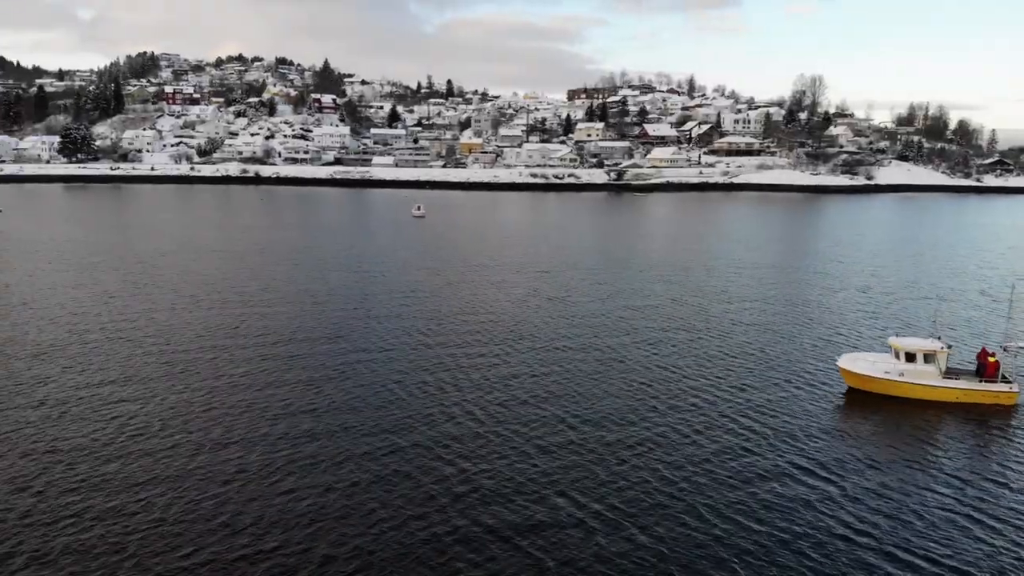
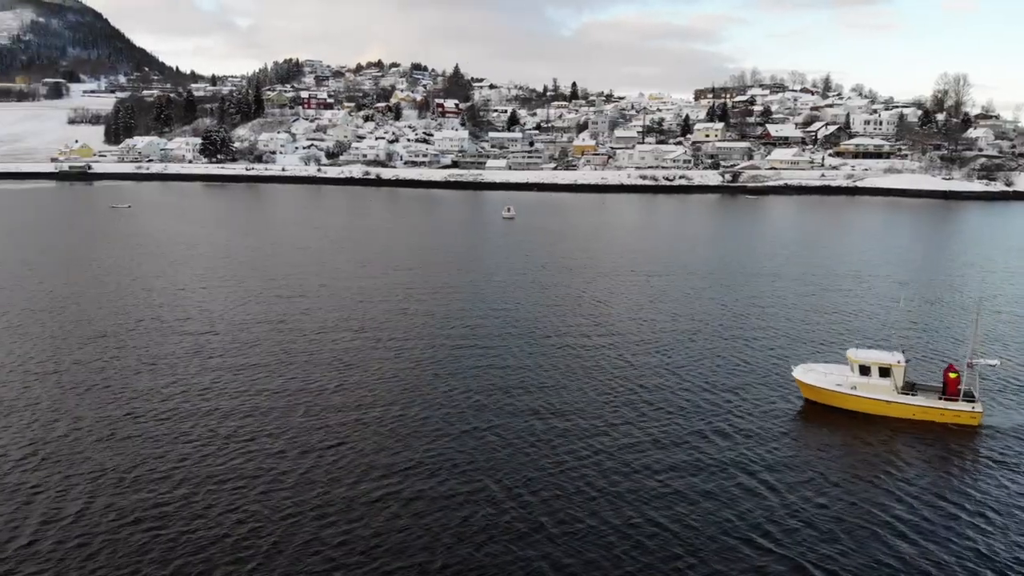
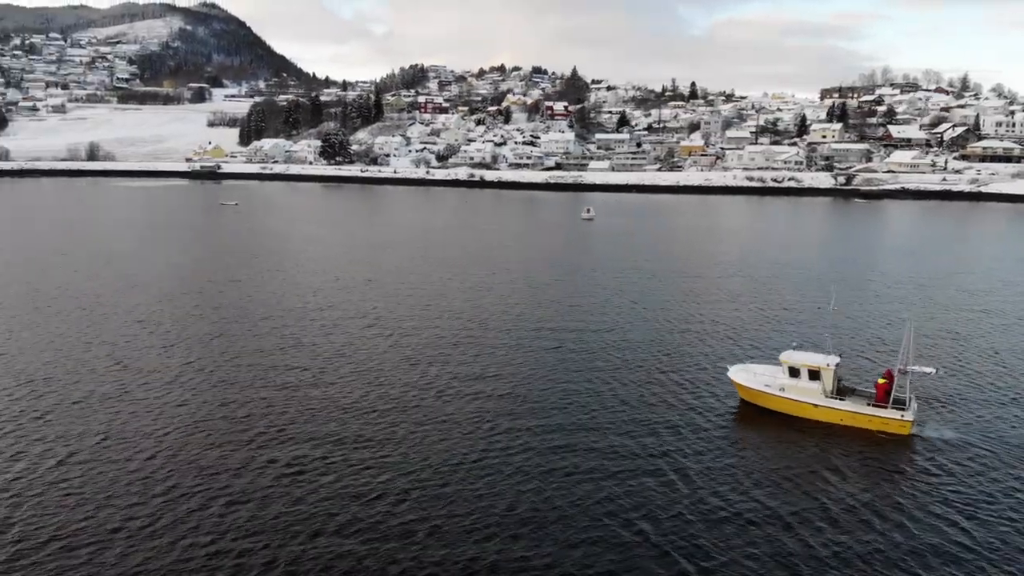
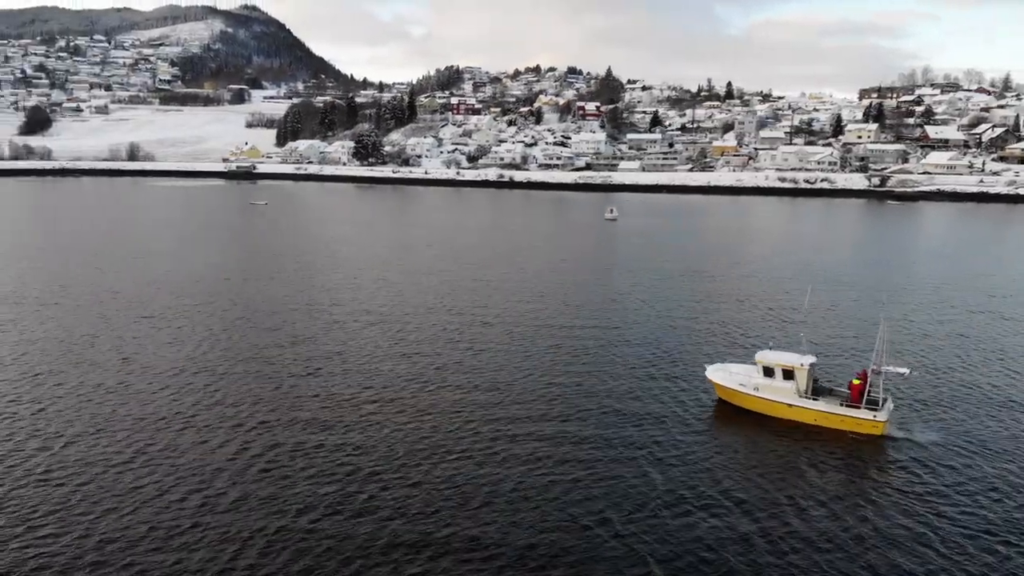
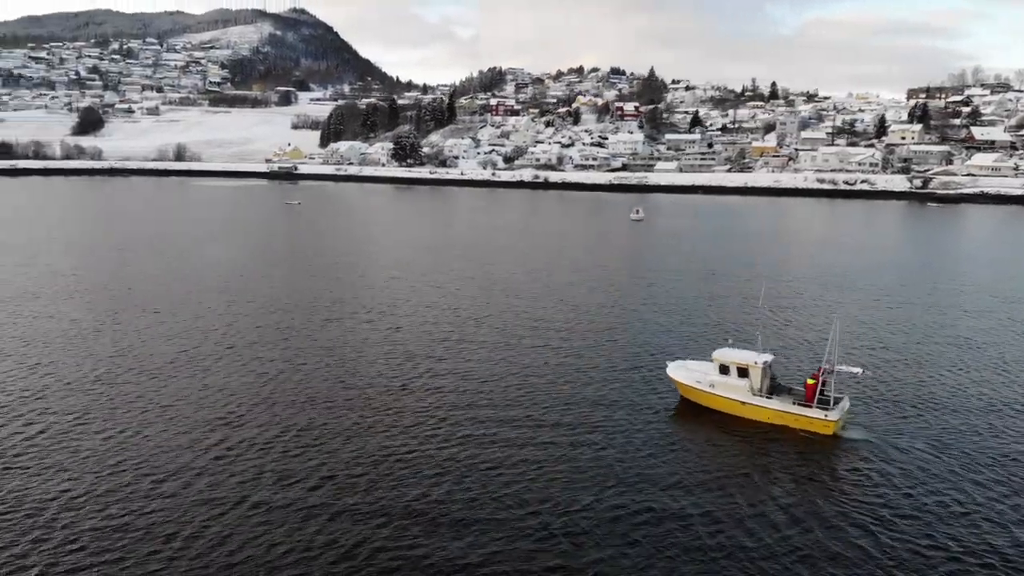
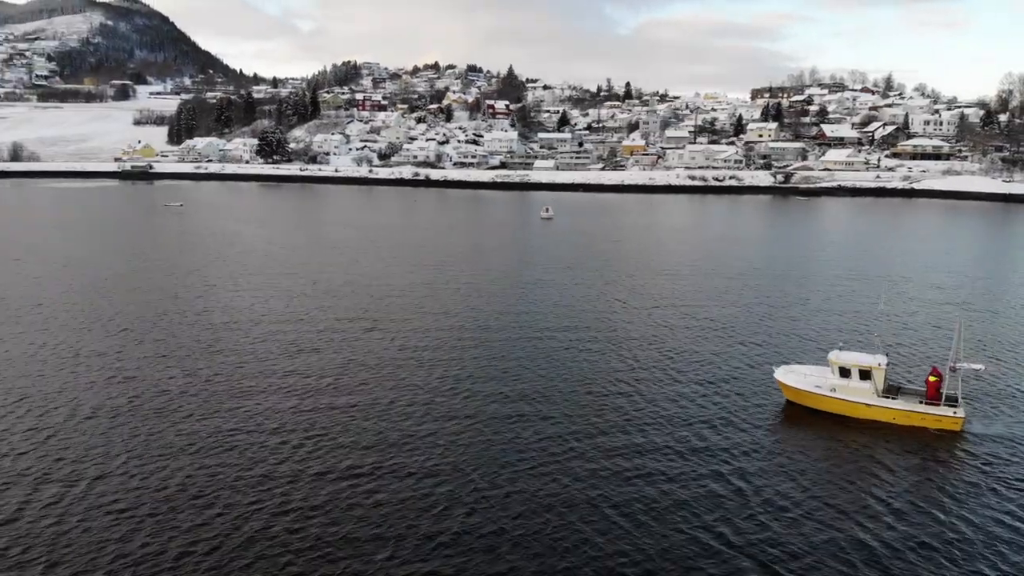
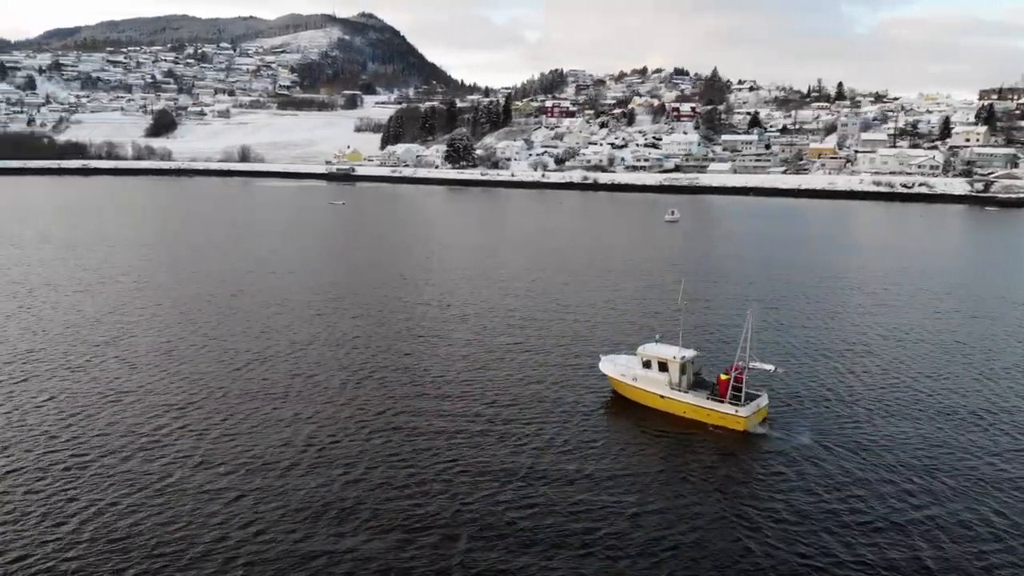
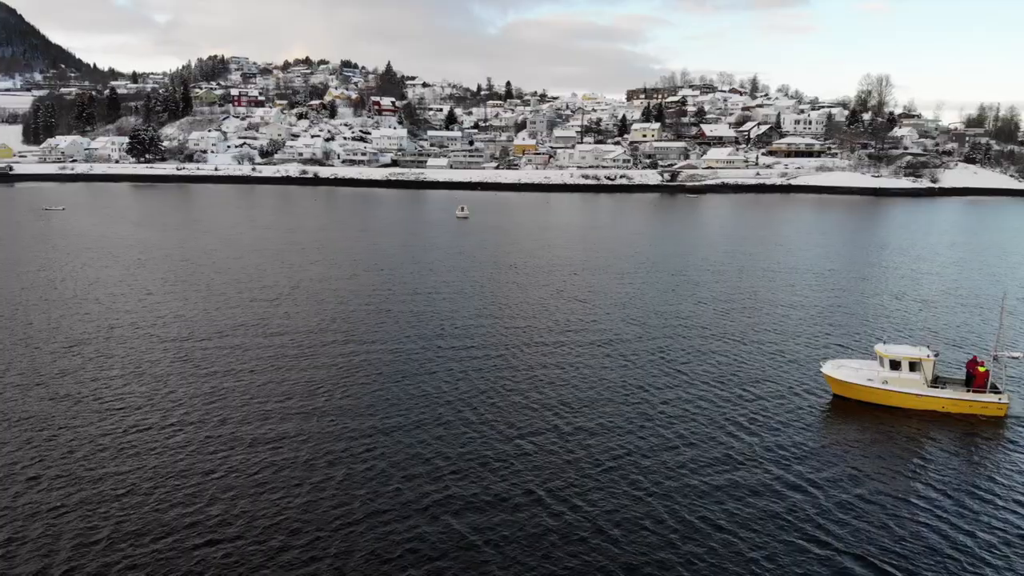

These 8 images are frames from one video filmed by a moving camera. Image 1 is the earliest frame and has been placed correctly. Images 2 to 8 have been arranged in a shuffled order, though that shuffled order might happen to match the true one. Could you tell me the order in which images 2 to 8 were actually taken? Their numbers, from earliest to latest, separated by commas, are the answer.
8, 2, 6, 3, 4, 5, 7
